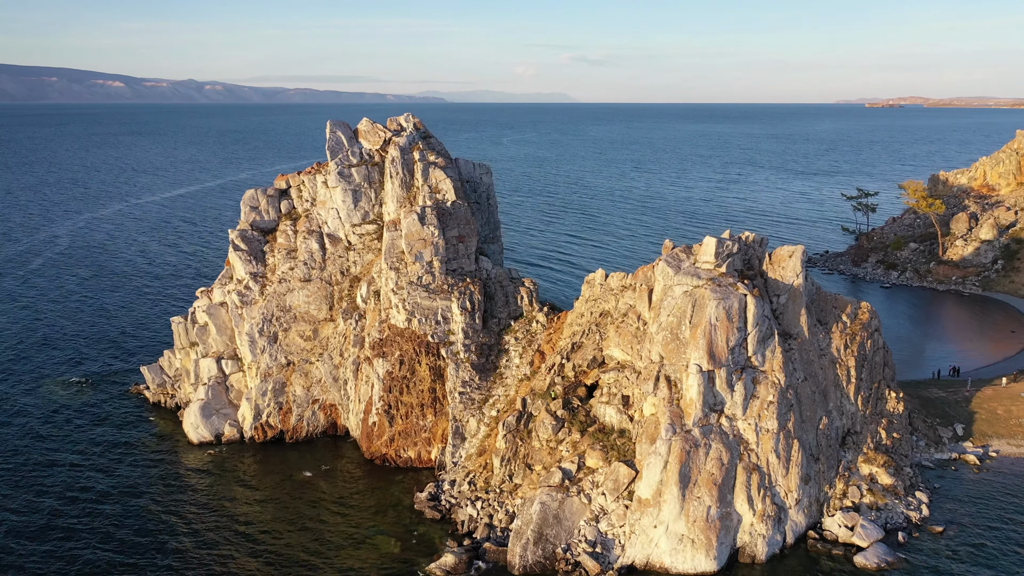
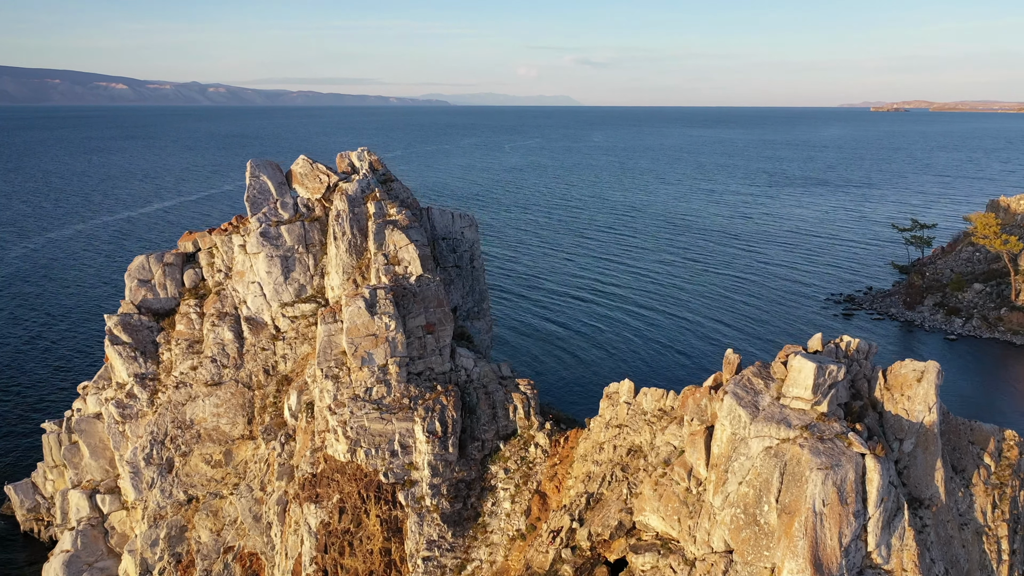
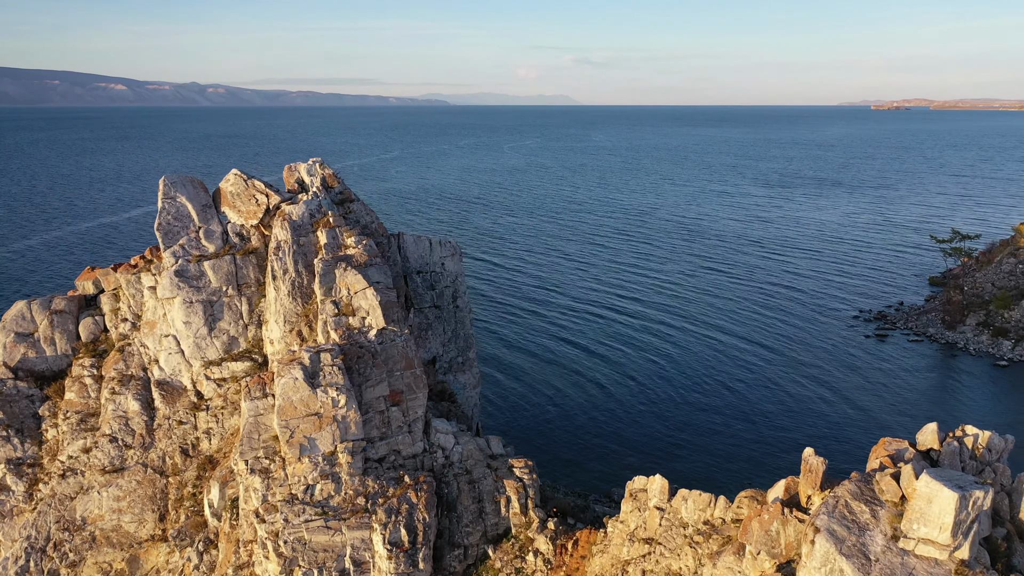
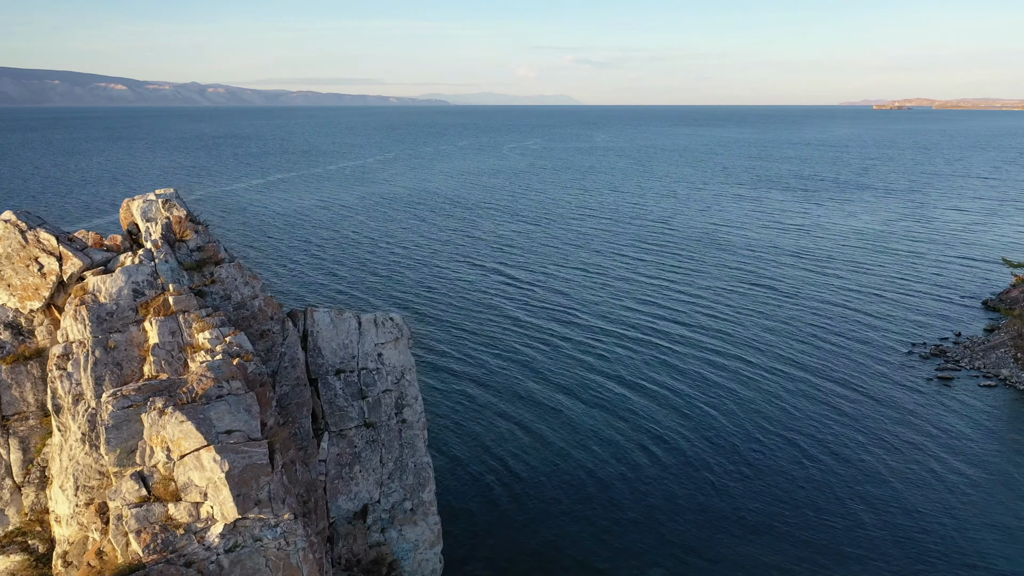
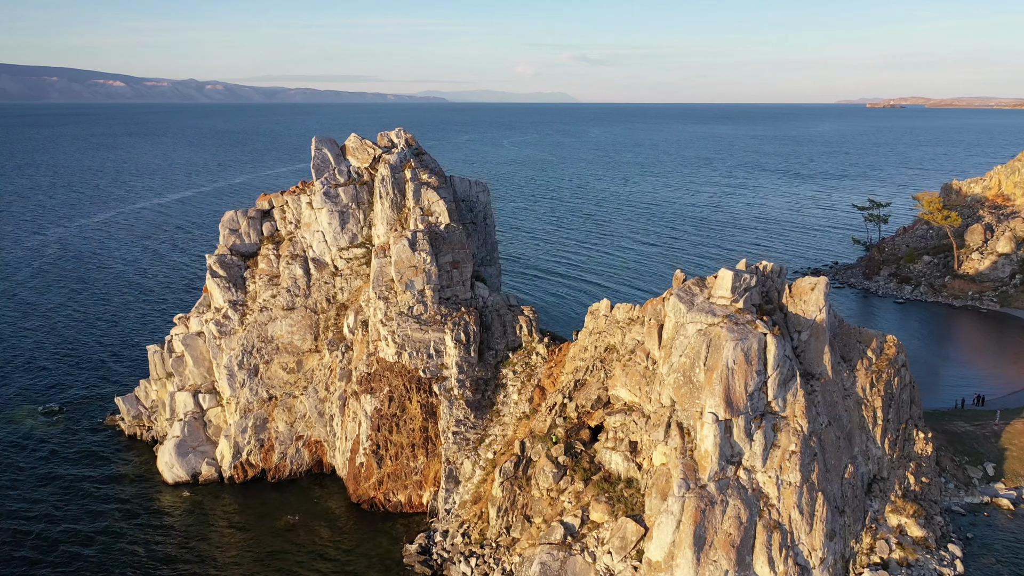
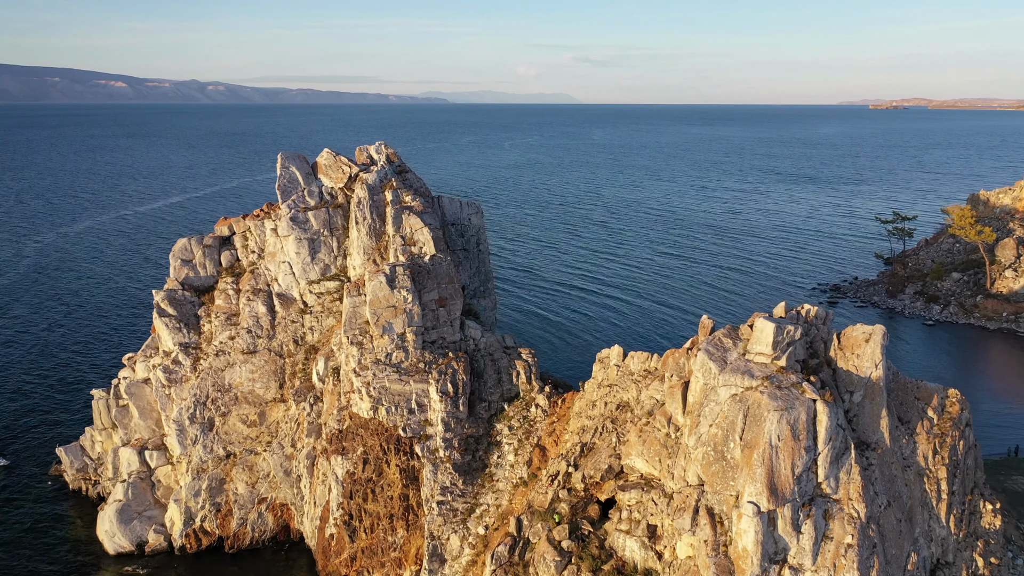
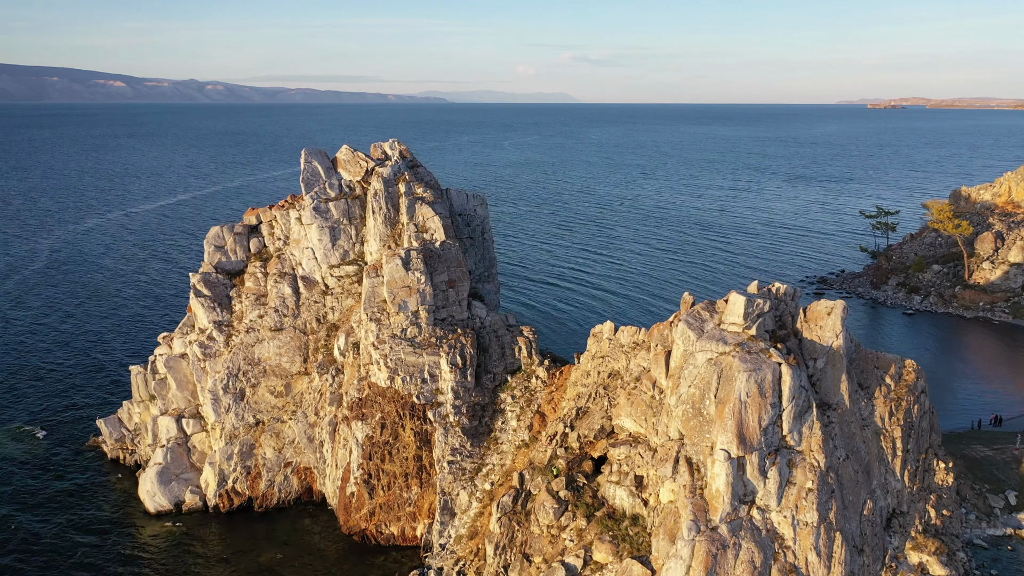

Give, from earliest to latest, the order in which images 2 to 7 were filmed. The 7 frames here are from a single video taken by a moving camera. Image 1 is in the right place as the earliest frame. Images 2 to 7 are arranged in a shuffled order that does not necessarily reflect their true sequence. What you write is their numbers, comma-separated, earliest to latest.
5, 7, 6, 2, 3, 4
